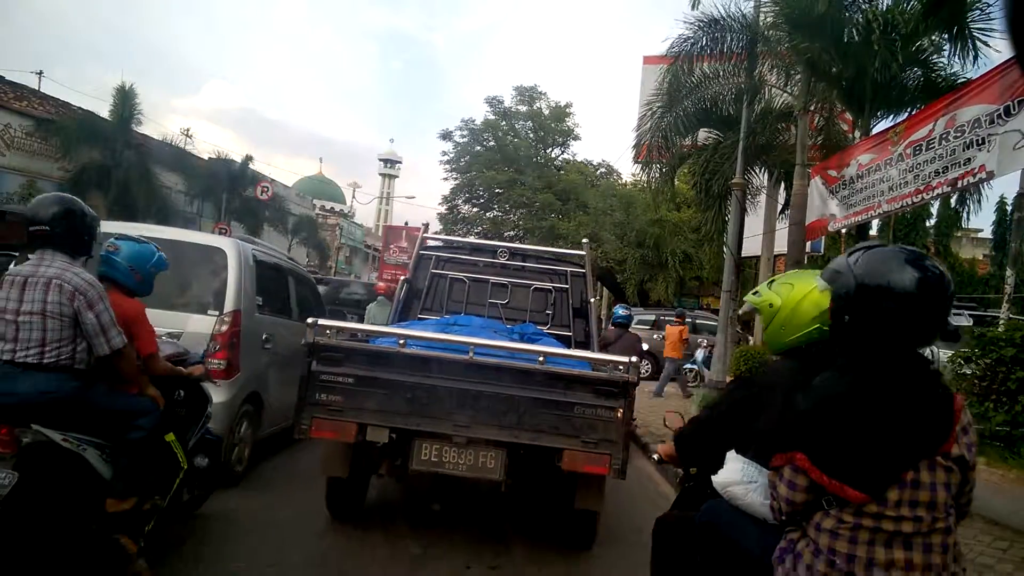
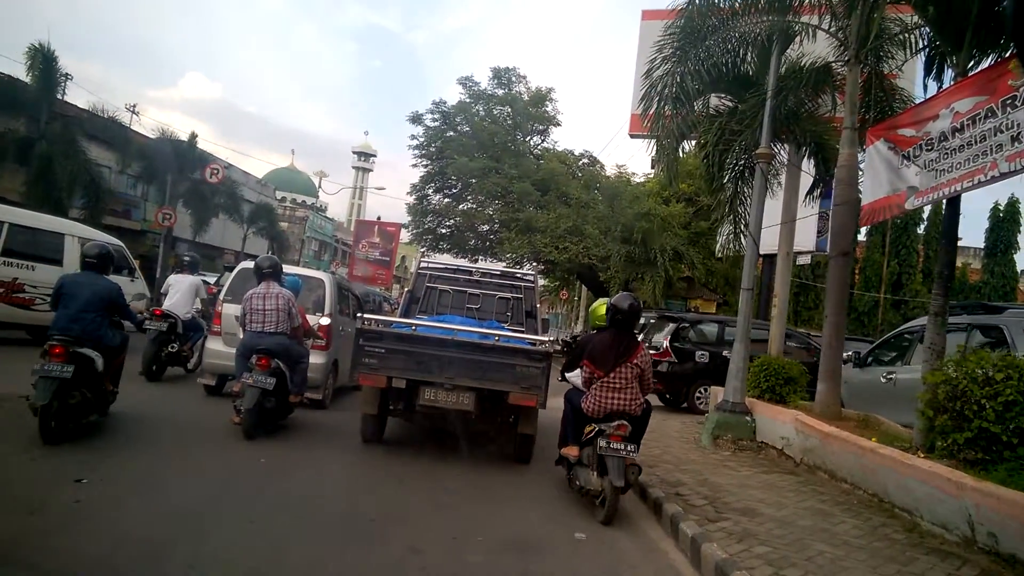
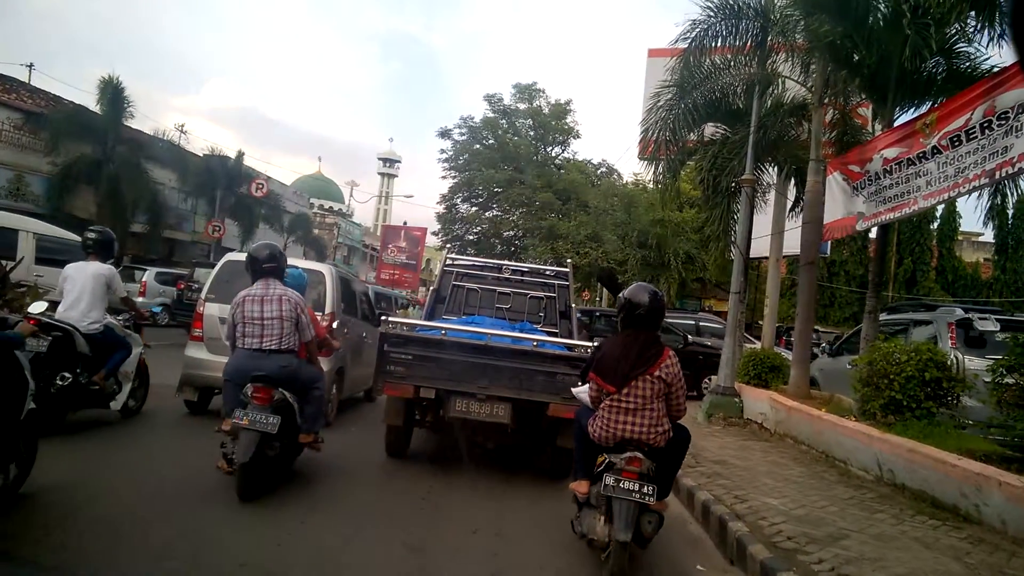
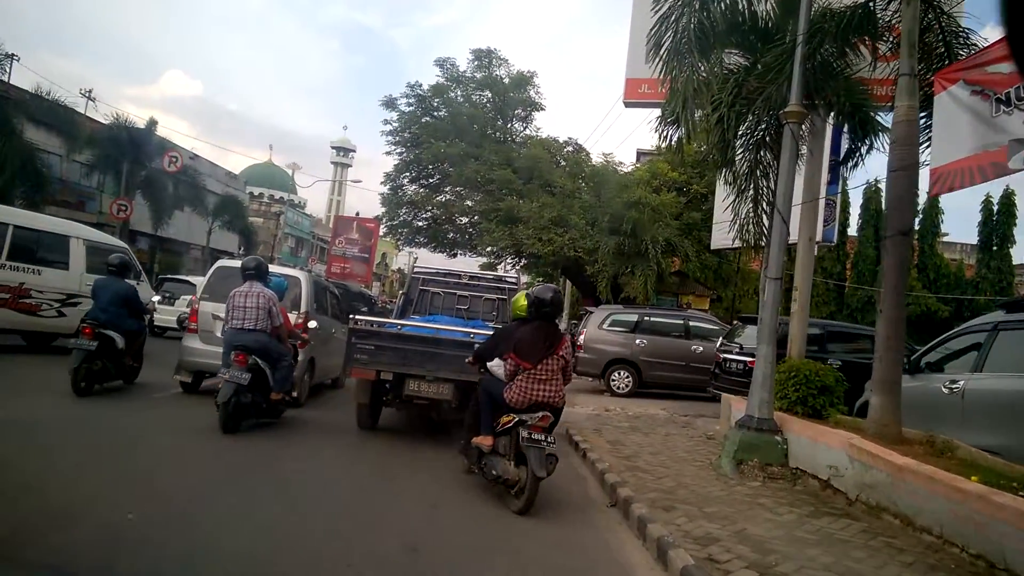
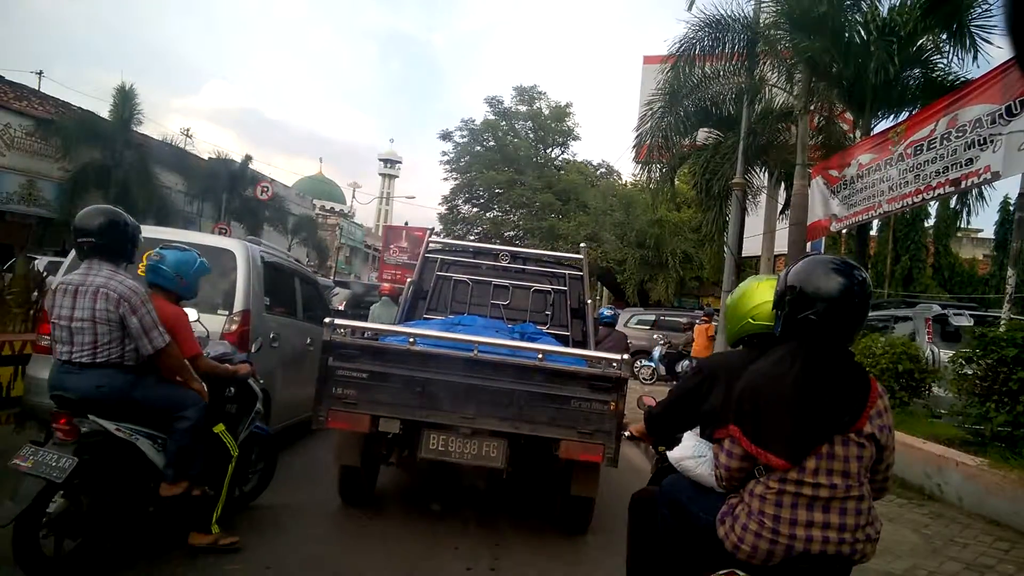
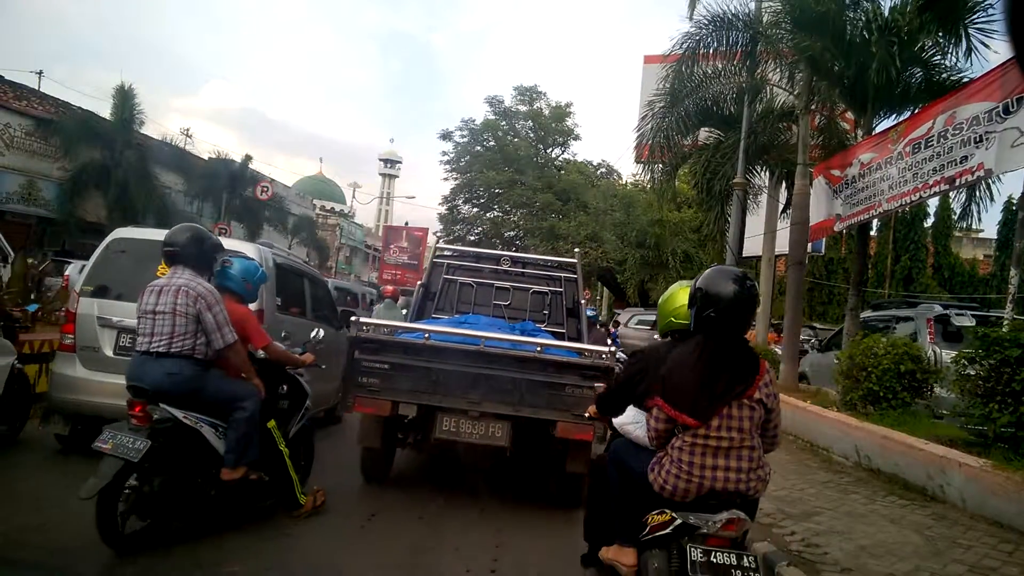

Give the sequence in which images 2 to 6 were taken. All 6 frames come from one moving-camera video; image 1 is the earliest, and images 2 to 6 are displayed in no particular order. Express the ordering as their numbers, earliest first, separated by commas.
5, 6, 3, 2, 4
